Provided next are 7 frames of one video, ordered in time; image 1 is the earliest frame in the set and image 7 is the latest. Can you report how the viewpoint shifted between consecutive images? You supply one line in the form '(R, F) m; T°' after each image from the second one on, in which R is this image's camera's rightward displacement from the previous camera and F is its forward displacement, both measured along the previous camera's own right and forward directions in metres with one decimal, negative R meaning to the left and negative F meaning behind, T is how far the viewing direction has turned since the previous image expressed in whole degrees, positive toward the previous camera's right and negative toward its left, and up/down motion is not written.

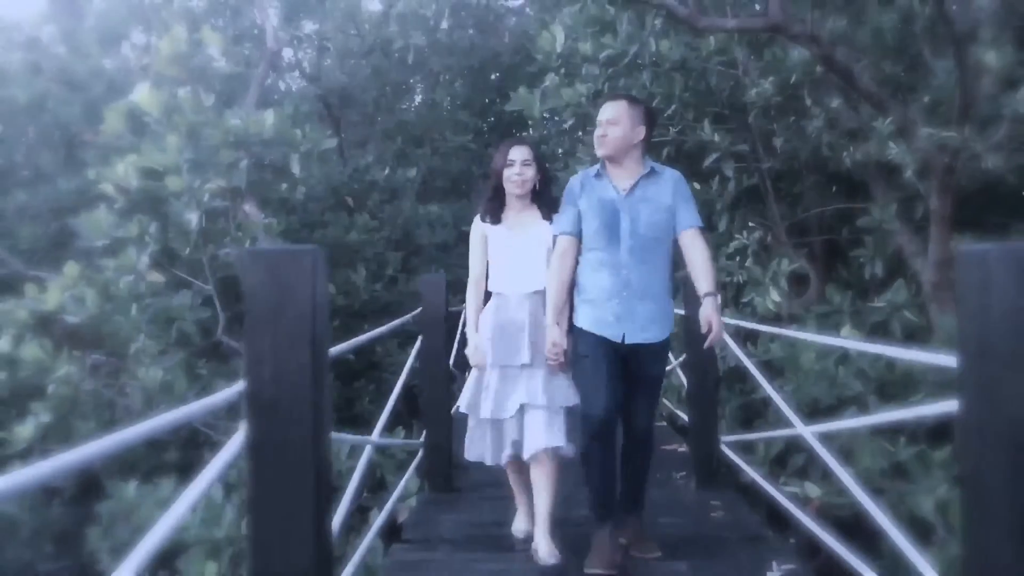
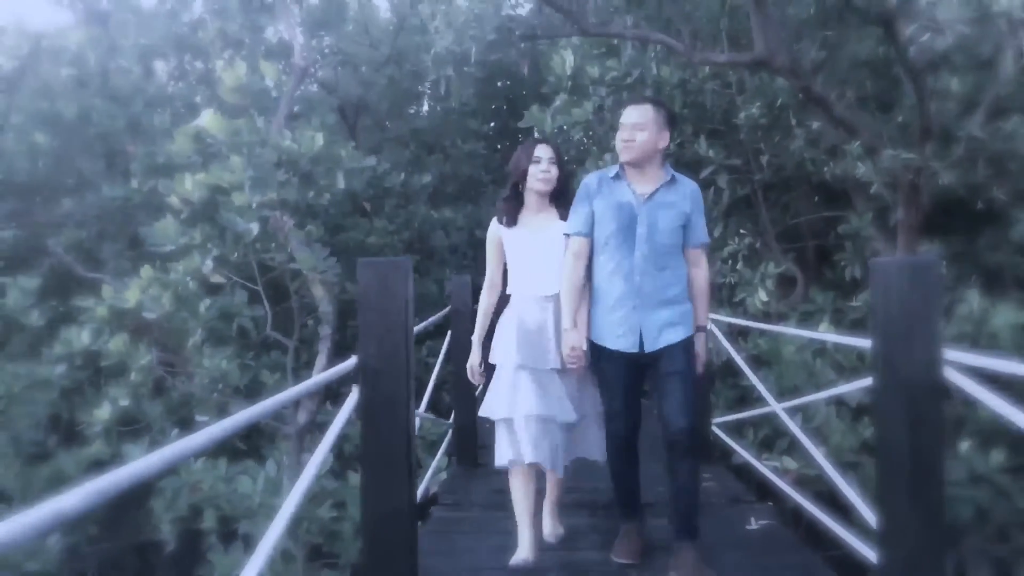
(-0.1, -0.5) m; 0°
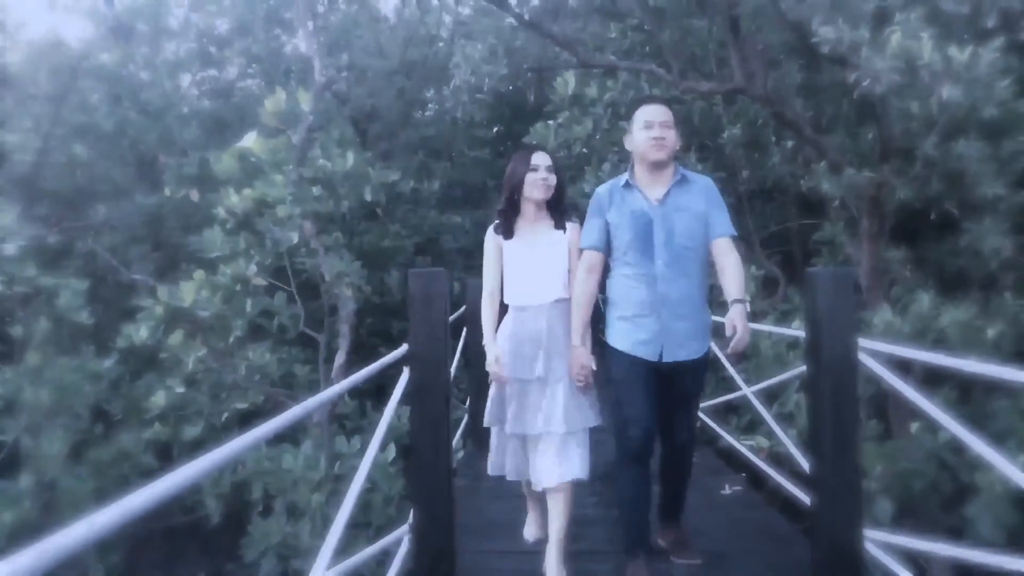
(0.0, -0.5) m; 0°
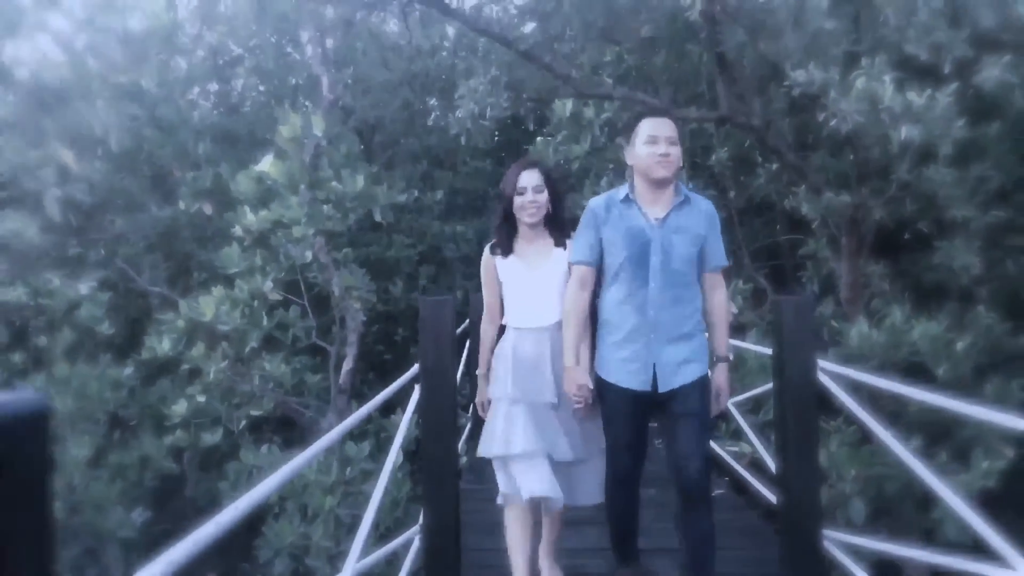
(0.0, -0.3) m; 0°
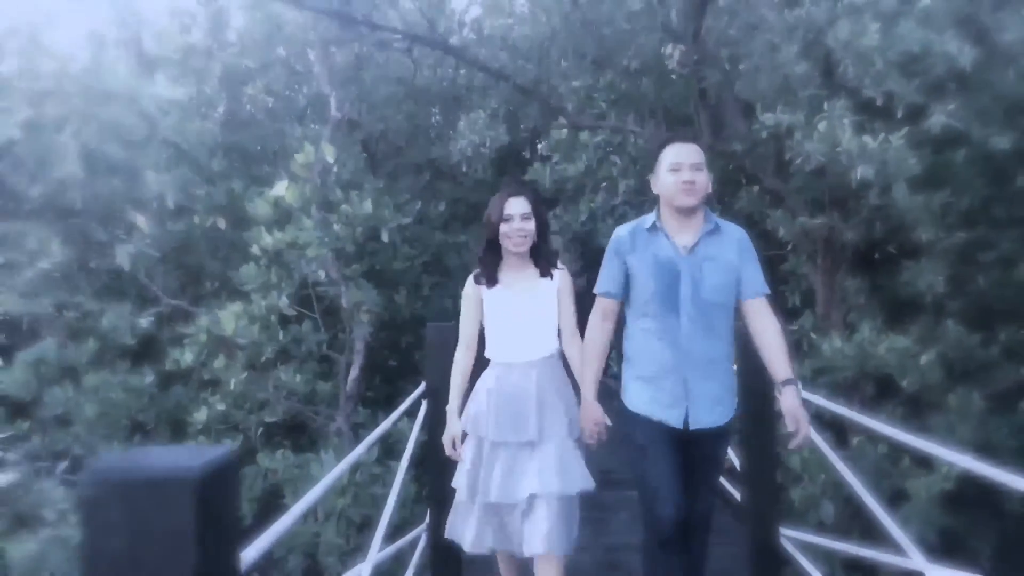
(0.0, -0.4) m; 0°
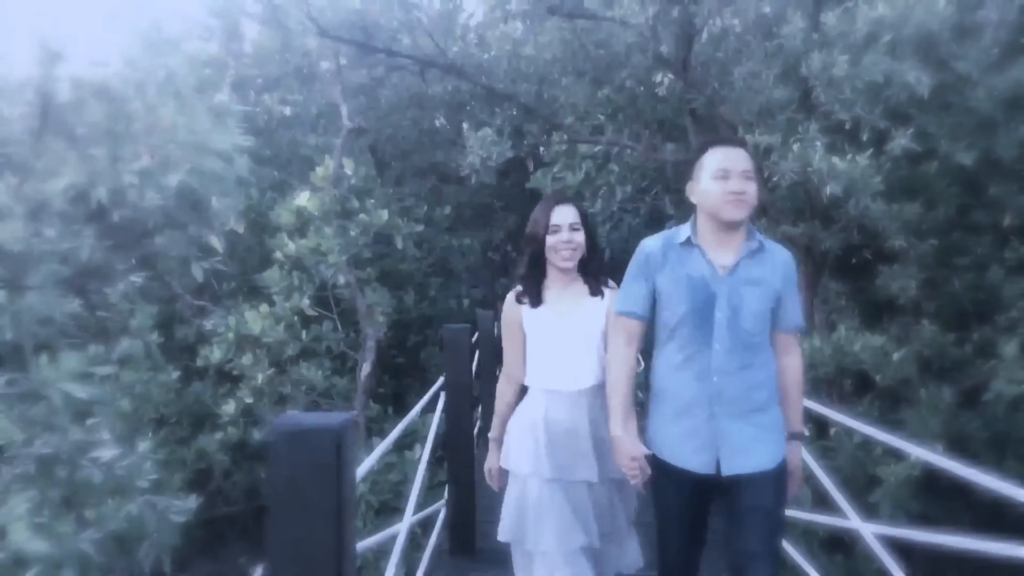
(0.0, -0.4) m; 0°
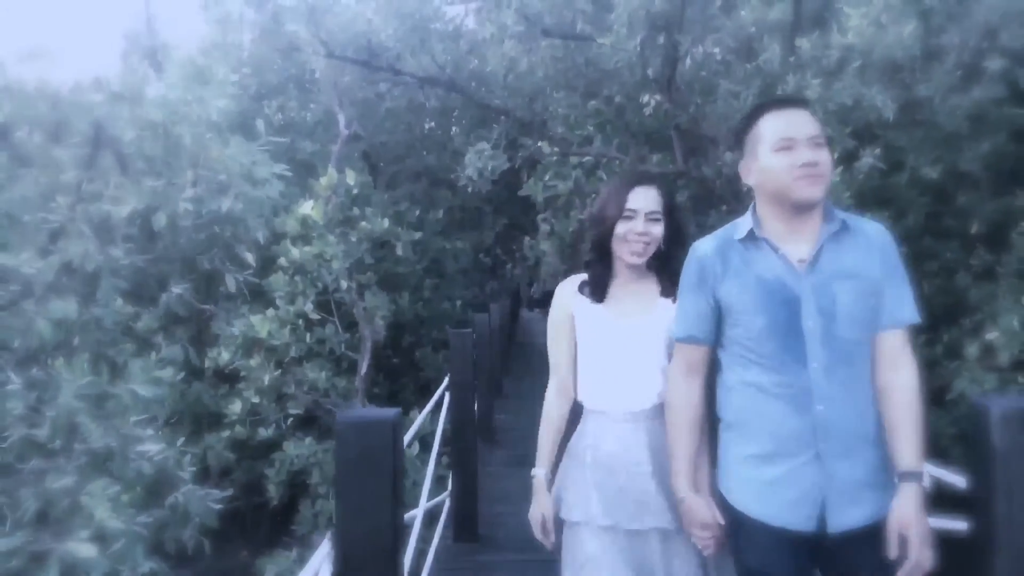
(0.0, -0.3) m; +1°
